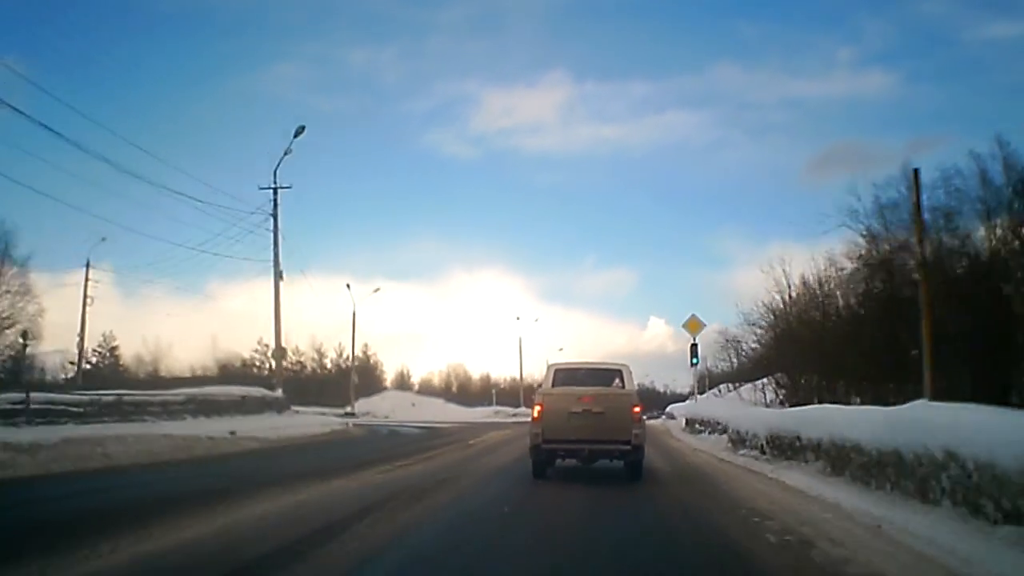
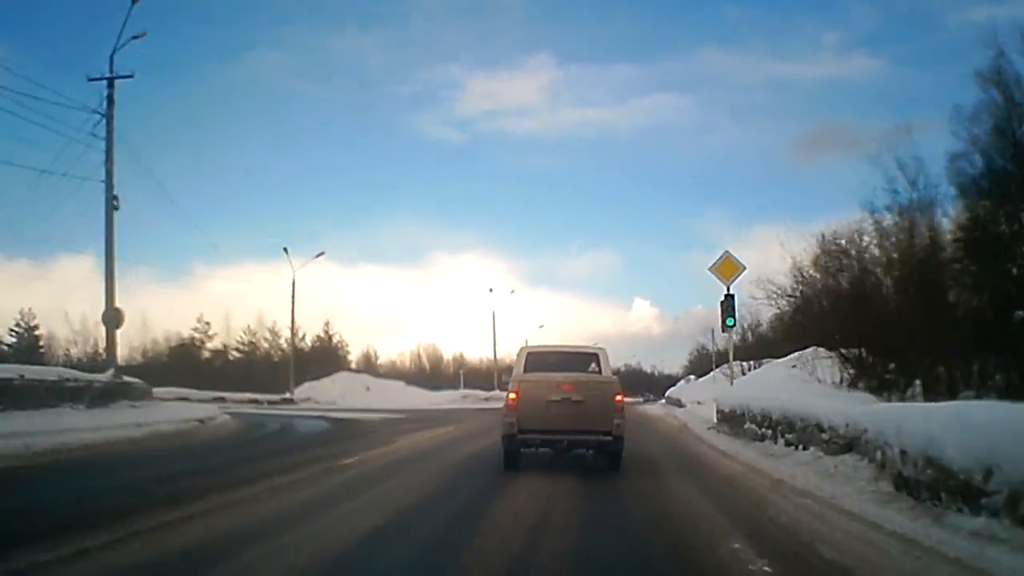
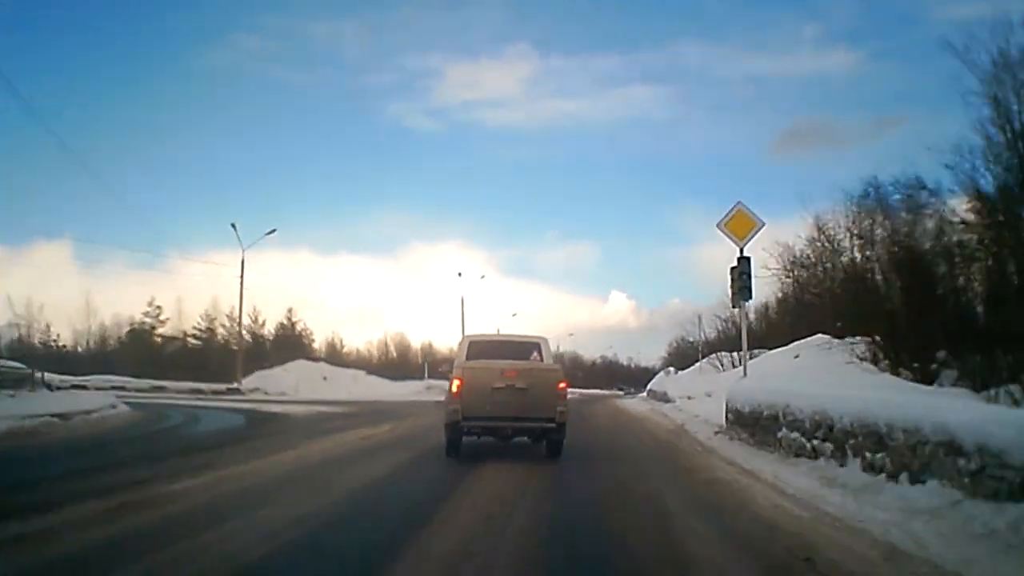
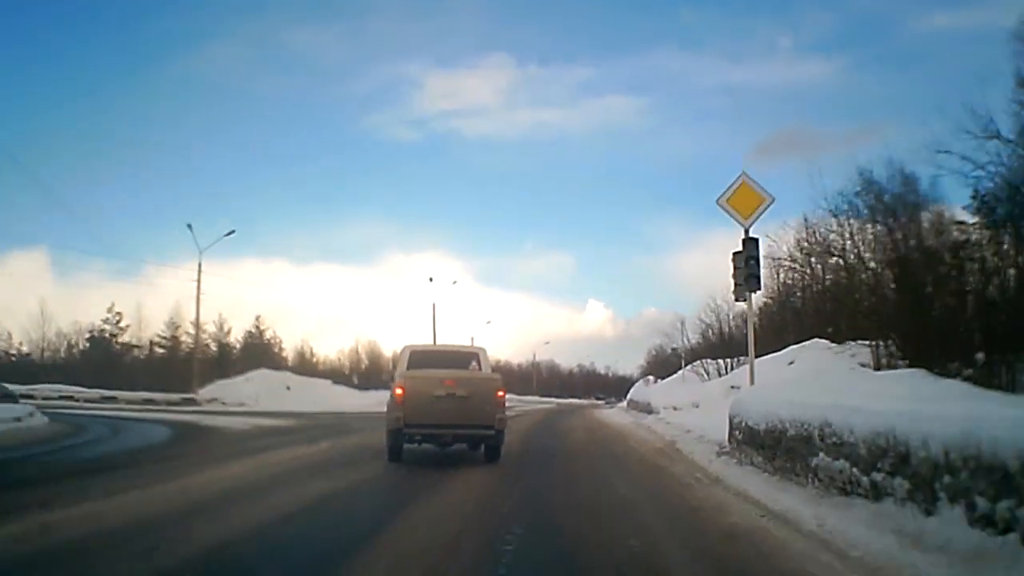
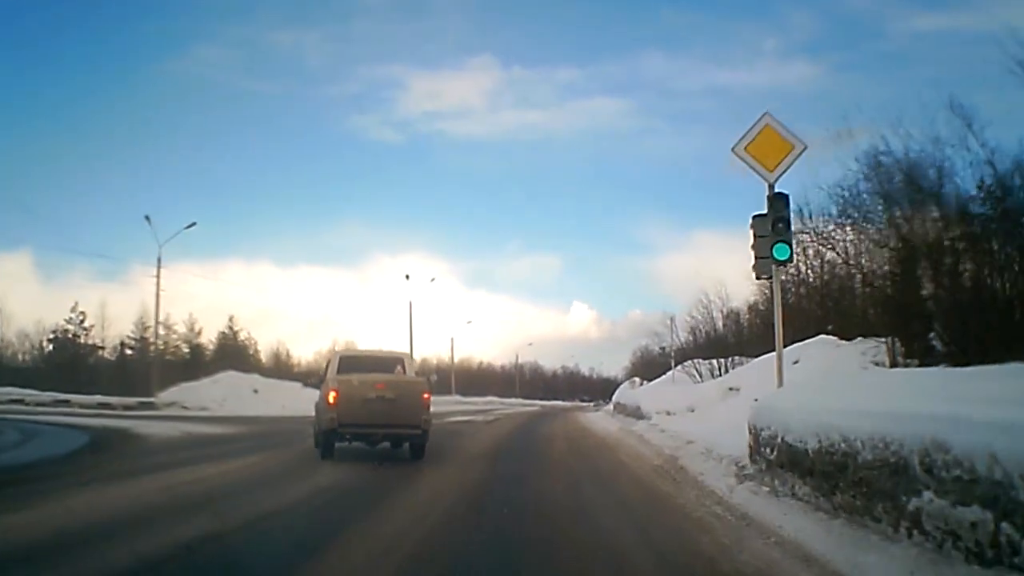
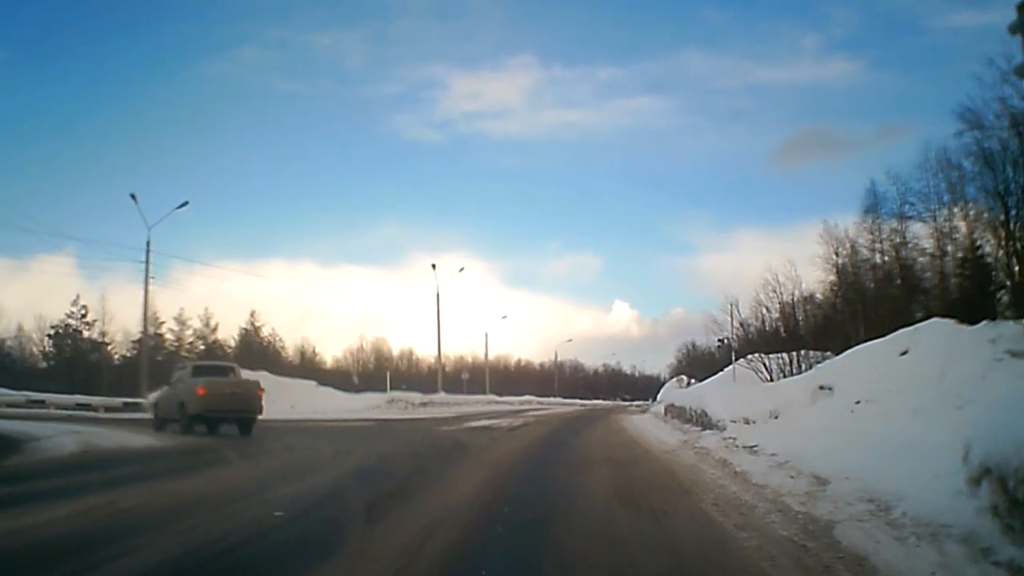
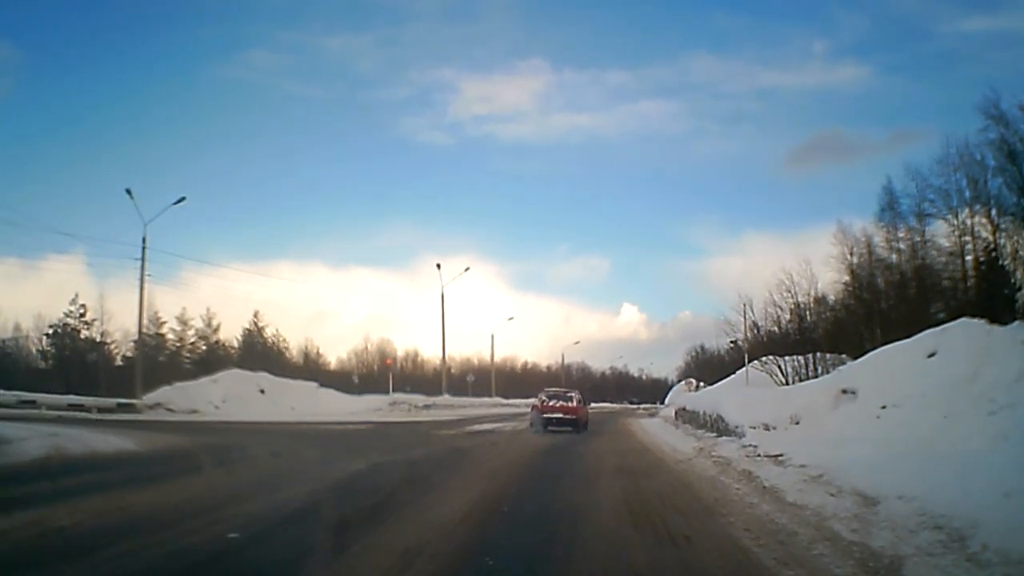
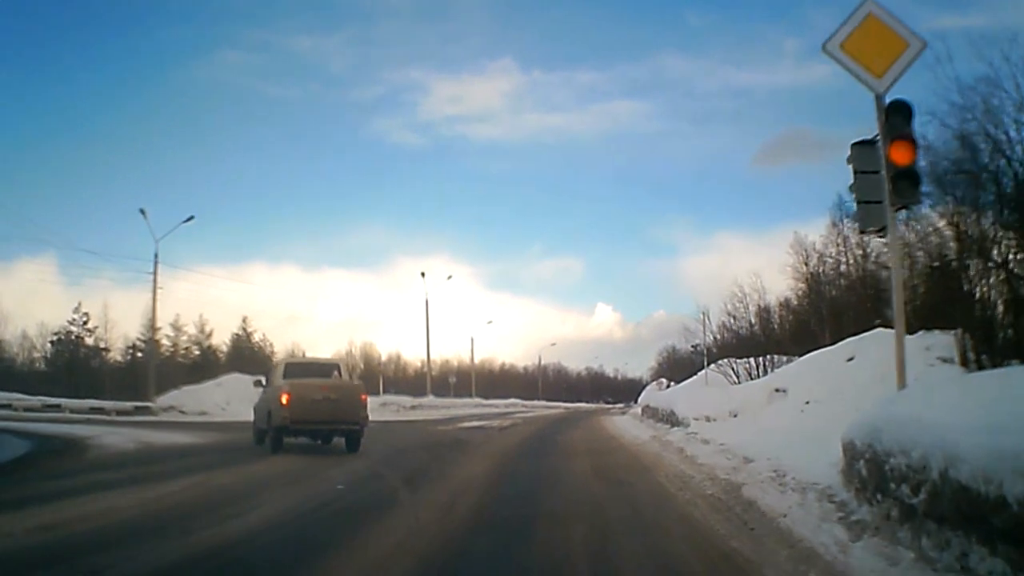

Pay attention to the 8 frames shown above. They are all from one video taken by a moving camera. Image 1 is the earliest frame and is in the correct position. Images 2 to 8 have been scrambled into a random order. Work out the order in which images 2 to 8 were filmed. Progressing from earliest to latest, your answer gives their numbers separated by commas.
2, 3, 4, 5, 8, 6, 7
